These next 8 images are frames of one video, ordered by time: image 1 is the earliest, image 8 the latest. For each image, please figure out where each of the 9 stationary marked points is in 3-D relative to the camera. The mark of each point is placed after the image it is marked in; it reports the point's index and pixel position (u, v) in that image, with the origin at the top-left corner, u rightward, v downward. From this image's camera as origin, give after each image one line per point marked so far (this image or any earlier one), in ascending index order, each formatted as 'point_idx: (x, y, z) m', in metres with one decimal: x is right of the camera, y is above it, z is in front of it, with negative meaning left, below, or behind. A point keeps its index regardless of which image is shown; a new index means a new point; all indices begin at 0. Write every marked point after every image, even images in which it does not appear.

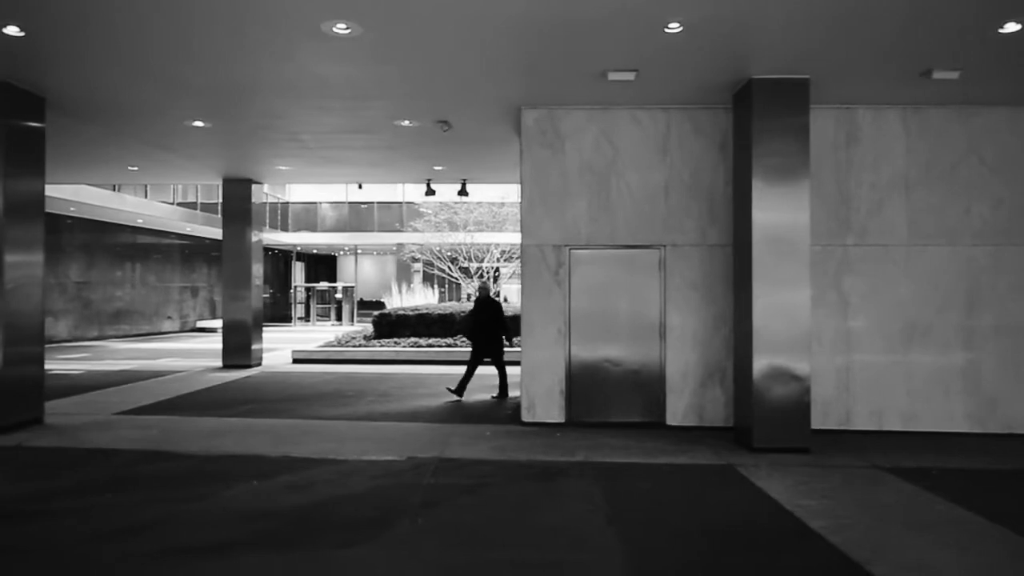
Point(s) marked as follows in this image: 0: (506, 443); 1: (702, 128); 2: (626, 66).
0: (0.0, -1.8, +7.6) m
1: (+2.5, +2.1, +8.6) m
2: (+1.3, +2.5, +7.4) m
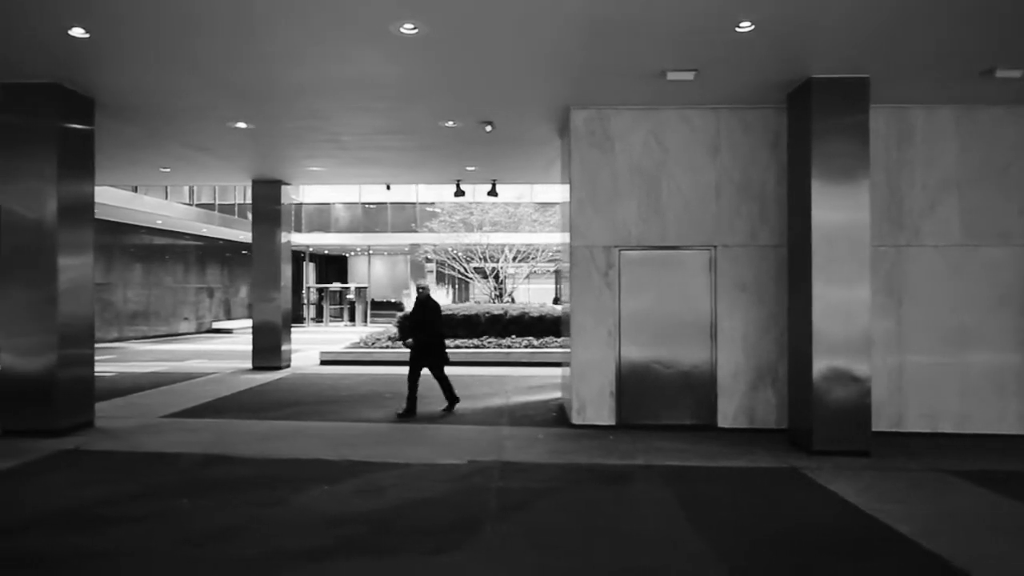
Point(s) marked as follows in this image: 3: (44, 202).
0: (+0.6, -1.8, +7.6) m
1: (+3.1, +2.1, +8.5) m
2: (+2.0, +2.4, +7.3) m
3: (-5.3, +0.9, +7.5) m
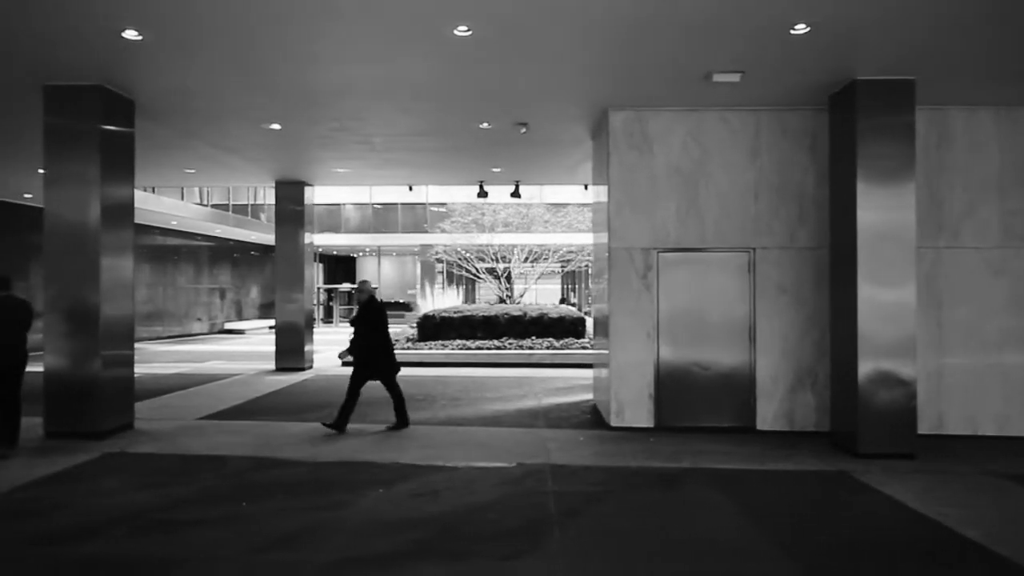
0: (+1.1, -1.8, +7.6) m
1: (+3.6, +2.0, +8.5) m
2: (+2.5, +2.4, +7.3) m
3: (-4.8, +0.9, +7.5) m
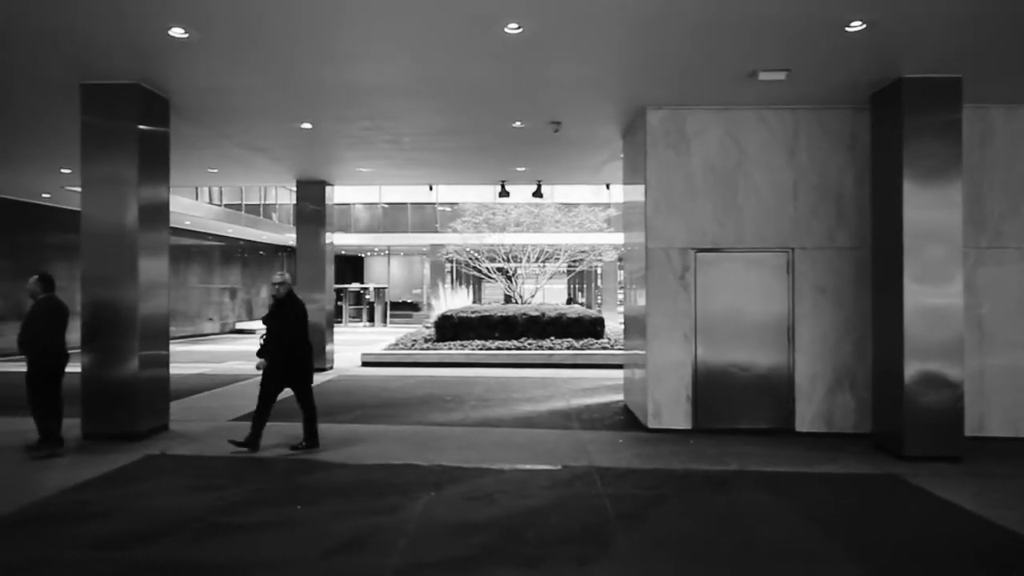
0: (+1.5, -1.8, +7.5) m
1: (+4.0, +2.0, +8.4) m
2: (+2.9, +2.4, +7.2) m
3: (-4.3, +0.9, +7.4) m
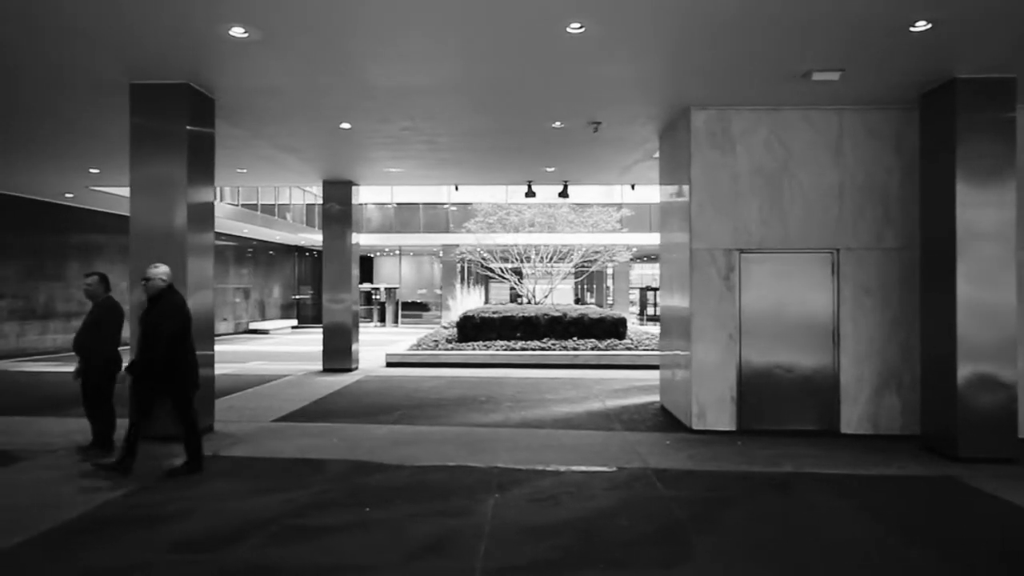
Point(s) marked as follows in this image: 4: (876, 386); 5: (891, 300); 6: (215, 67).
0: (+2.1, -1.9, +7.5) m
1: (+4.6, +2.0, +8.4) m
2: (+3.5, +2.4, +7.2) m
3: (-3.8, +0.9, +7.4) m
4: (+4.6, -1.2, +8.3) m
5: (+4.8, -0.2, +8.3) m
6: (-3.2, +2.4, +7.2) m
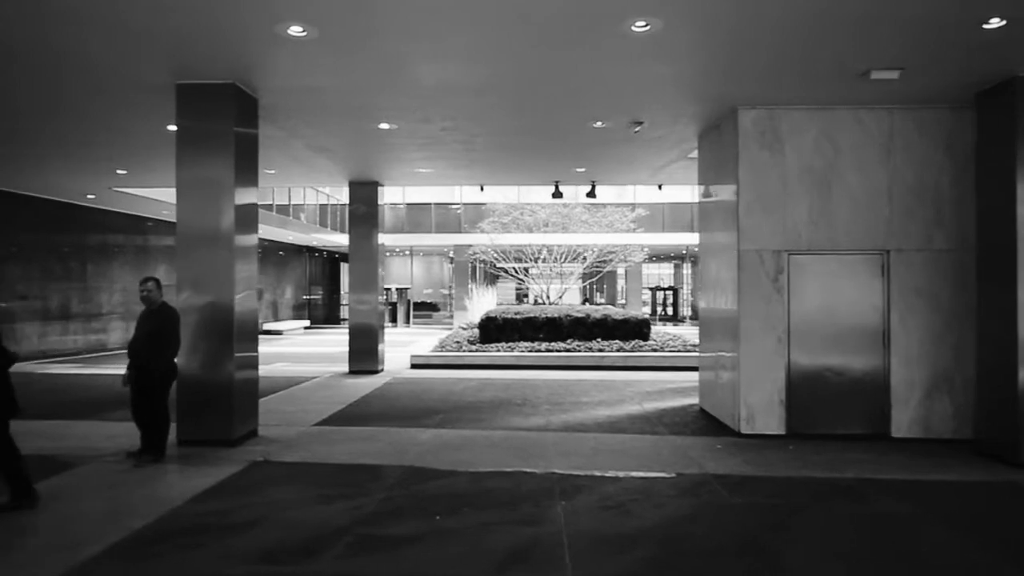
0: (+2.7, -1.9, +7.3) m
1: (+5.2, +2.0, +8.2) m
2: (+4.0, +2.4, +7.1) m
3: (-3.2, +0.9, +7.3) m
4: (+5.1, -1.3, +8.2) m
5: (+5.3, -0.2, +8.2) m
6: (-2.7, +2.4, +7.1) m
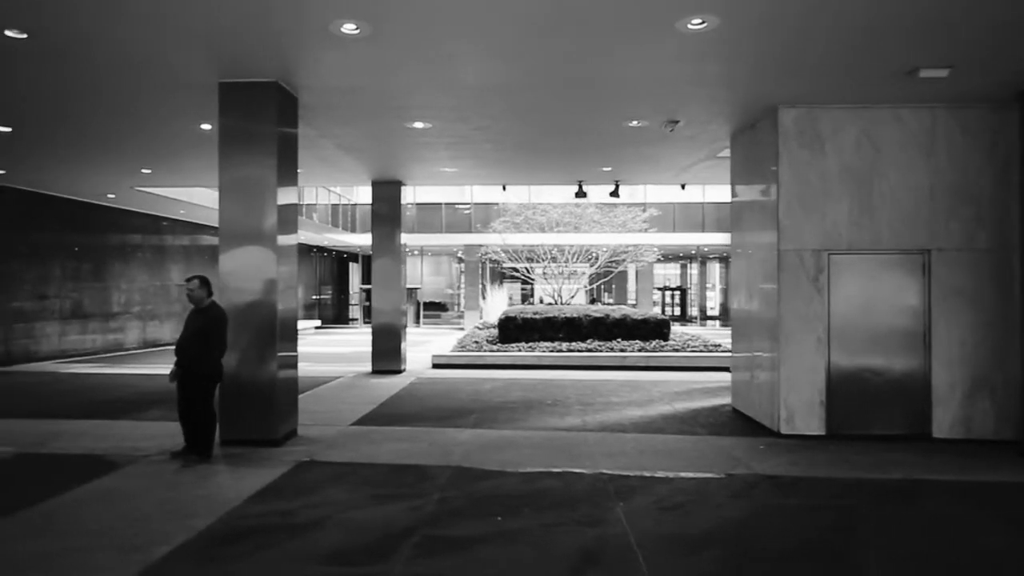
0: (+3.1, -1.9, +7.3) m
1: (+5.6, +2.0, +8.2) m
2: (+4.5, +2.4, +7.0) m
3: (-2.7, +0.9, +7.3) m
4: (+5.6, -1.3, +8.2) m
5: (+5.8, -0.2, +8.2) m
6: (-2.2, +2.4, +7.1) m
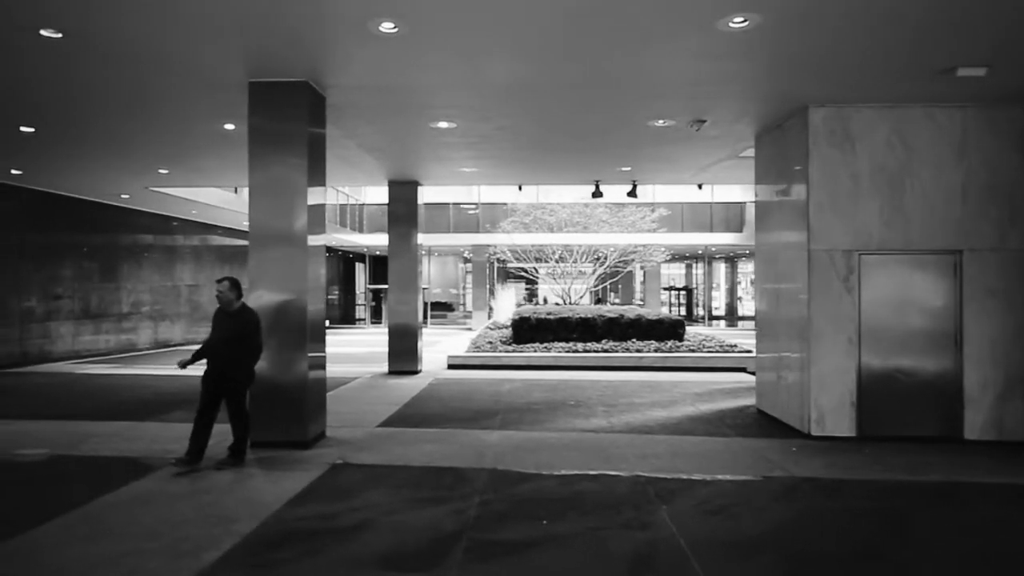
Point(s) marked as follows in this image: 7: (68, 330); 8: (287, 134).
0: (+3.5, -1.9, +7.2) m
1: (+6.0, +2.0, +8.1) m
2: (+4.9, +2.4, +6.9) m
3: (-2.4, +0.9, +7.2) m
4: (+6.0, -1.3, +8.1) m
5: (+6.2, -0.2, +8.1) m
6: (-1.8, +2.4, +7.0) m
7: (-11.3, -1.1, +16.9) m
8: (-2.5, +1.7, +7.3) m
